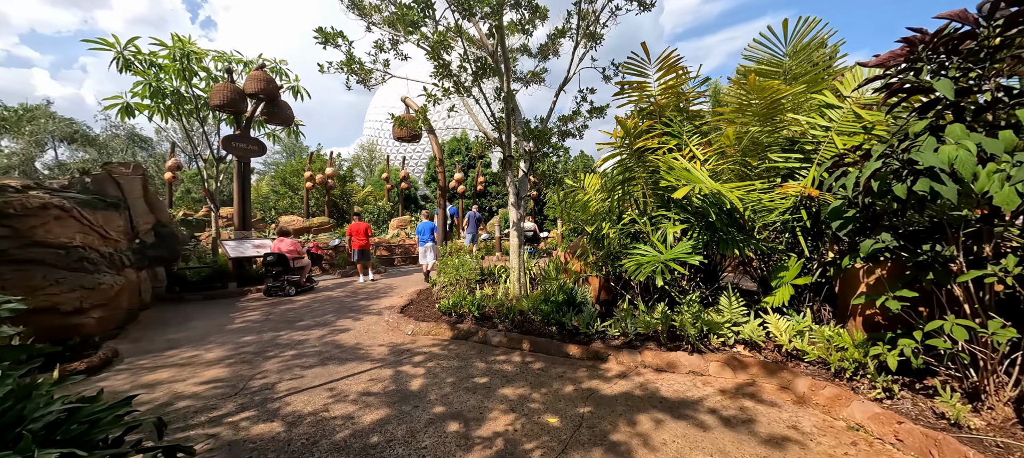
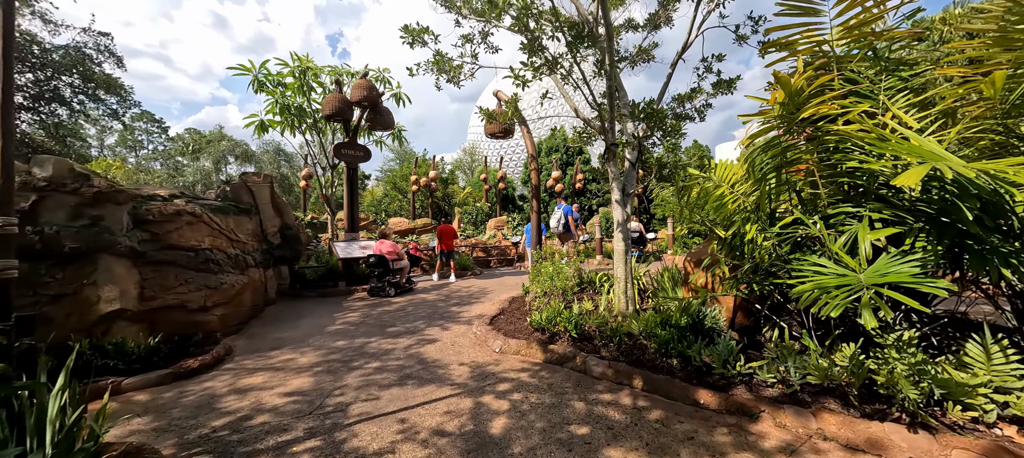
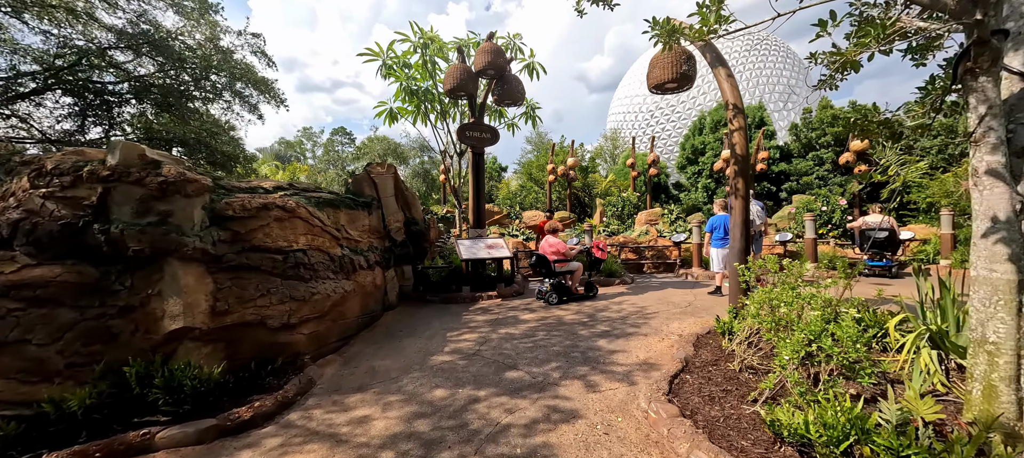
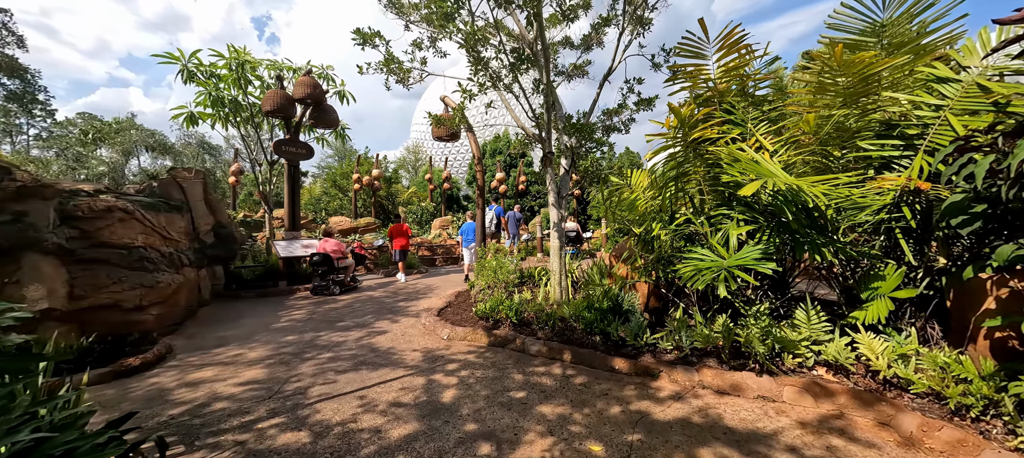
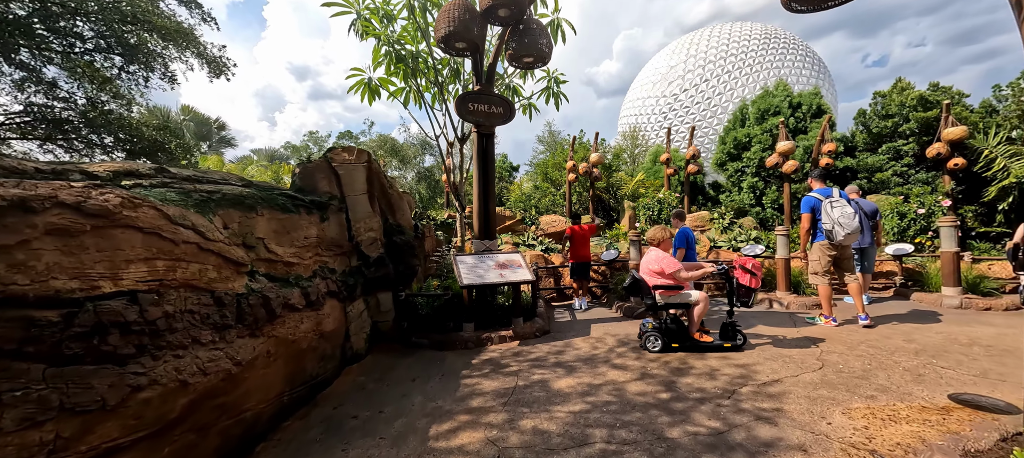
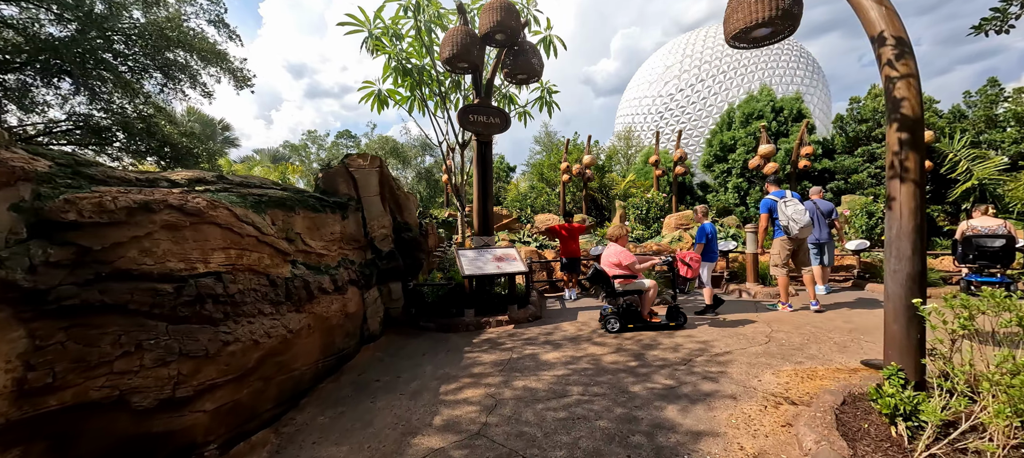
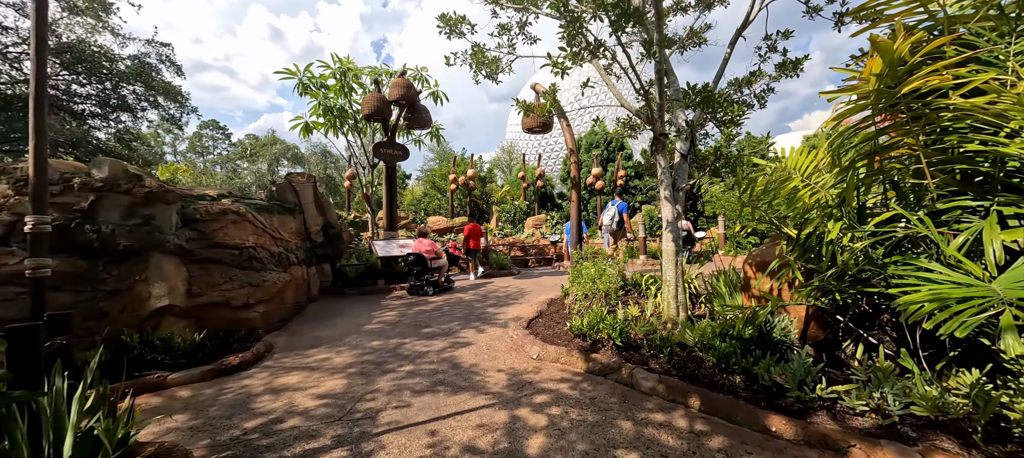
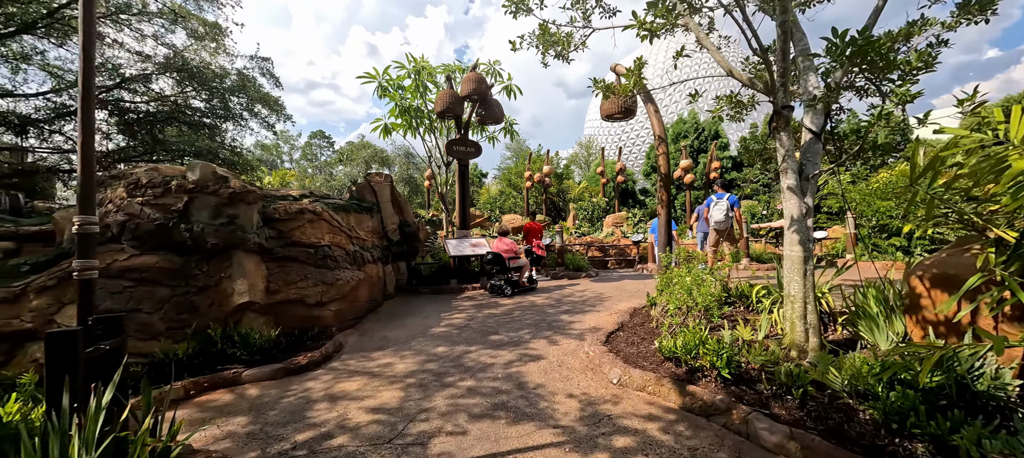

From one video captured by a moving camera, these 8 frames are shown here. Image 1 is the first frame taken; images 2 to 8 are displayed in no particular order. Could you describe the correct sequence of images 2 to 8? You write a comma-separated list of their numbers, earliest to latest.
4, 2, 7, 8, 3, 6, 5
